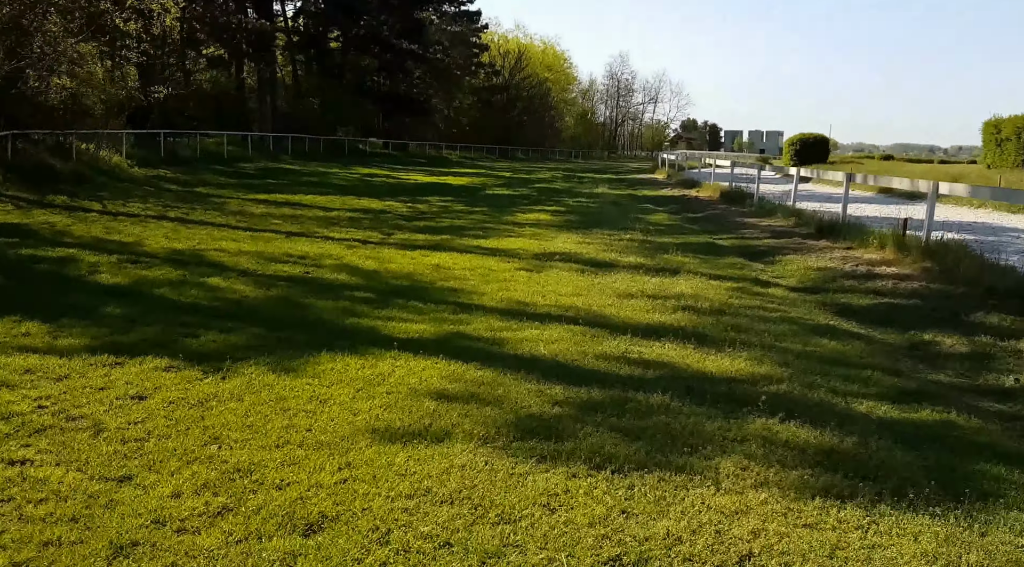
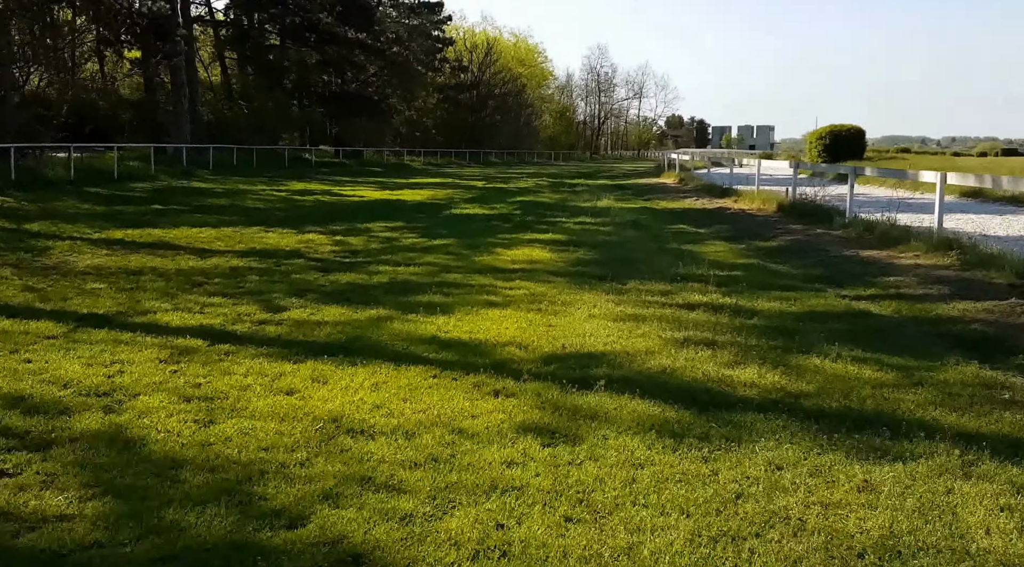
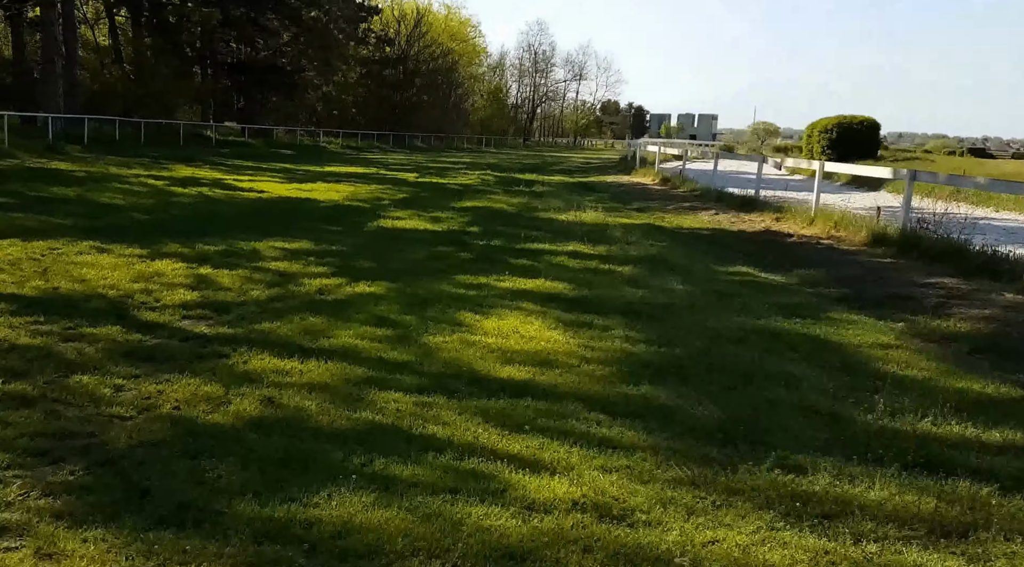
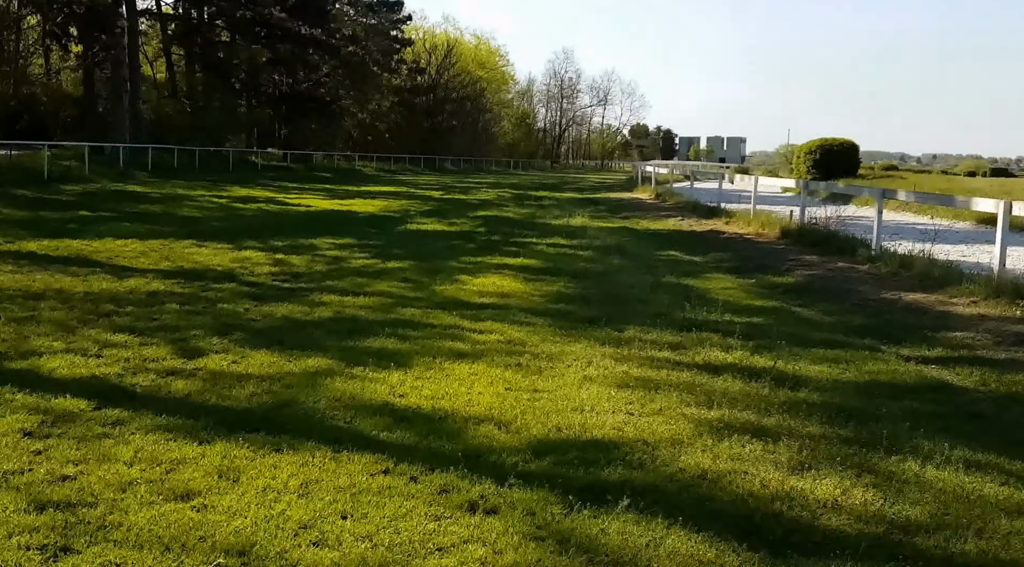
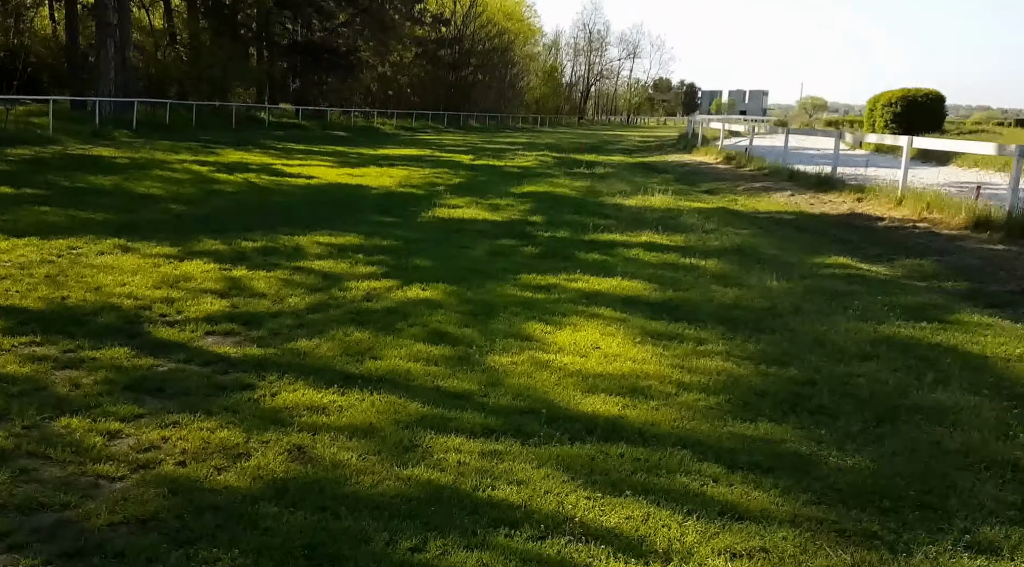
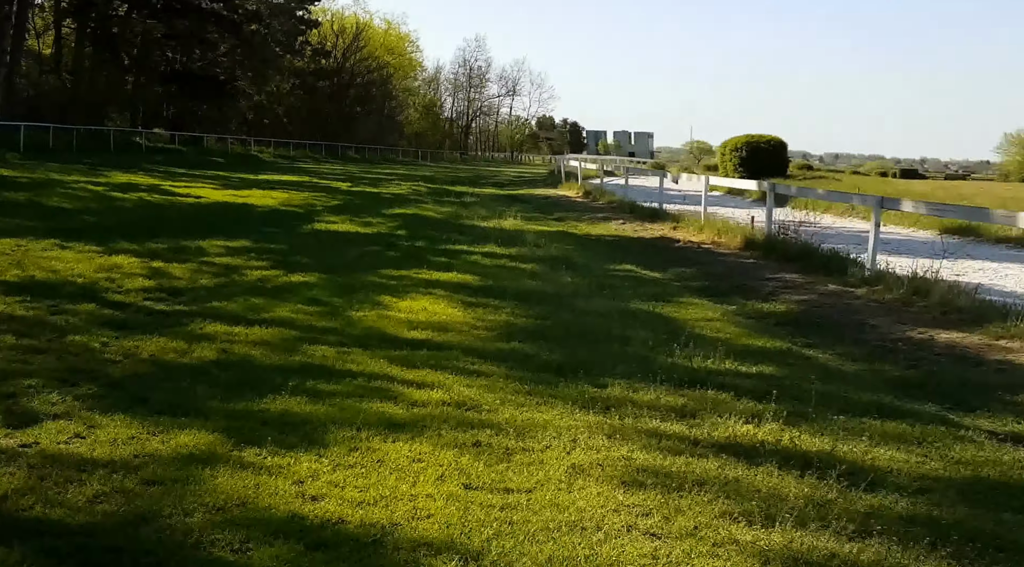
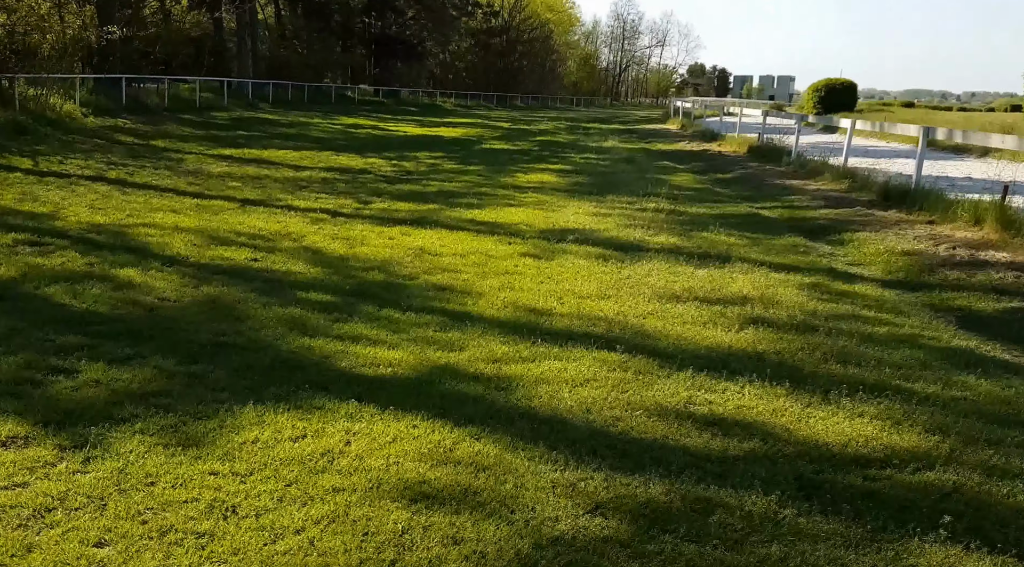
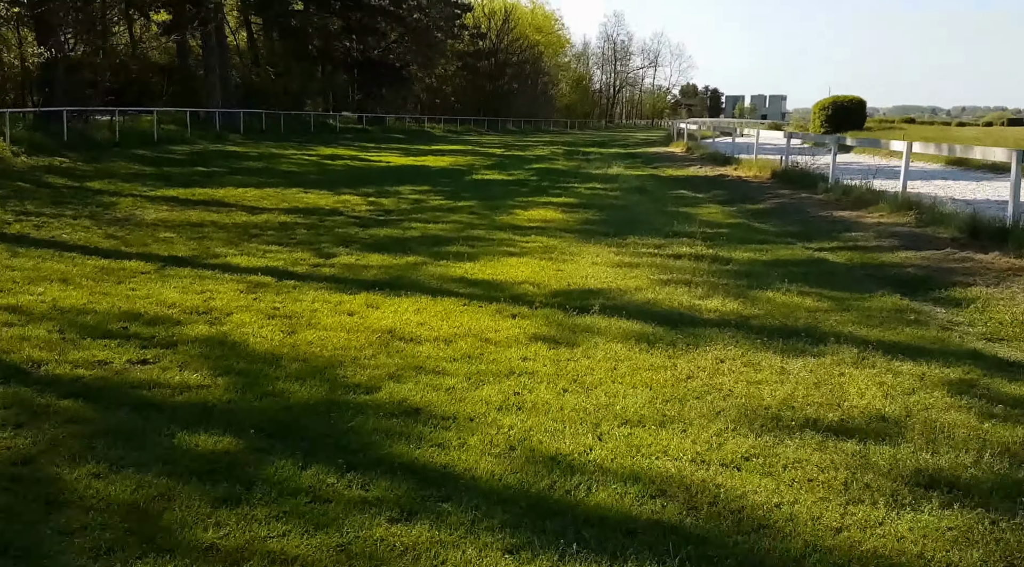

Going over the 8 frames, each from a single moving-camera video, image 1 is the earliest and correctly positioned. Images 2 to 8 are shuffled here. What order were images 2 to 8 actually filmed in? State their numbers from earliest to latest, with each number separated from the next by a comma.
7, 8, 2, 4, 6, 3, 5
